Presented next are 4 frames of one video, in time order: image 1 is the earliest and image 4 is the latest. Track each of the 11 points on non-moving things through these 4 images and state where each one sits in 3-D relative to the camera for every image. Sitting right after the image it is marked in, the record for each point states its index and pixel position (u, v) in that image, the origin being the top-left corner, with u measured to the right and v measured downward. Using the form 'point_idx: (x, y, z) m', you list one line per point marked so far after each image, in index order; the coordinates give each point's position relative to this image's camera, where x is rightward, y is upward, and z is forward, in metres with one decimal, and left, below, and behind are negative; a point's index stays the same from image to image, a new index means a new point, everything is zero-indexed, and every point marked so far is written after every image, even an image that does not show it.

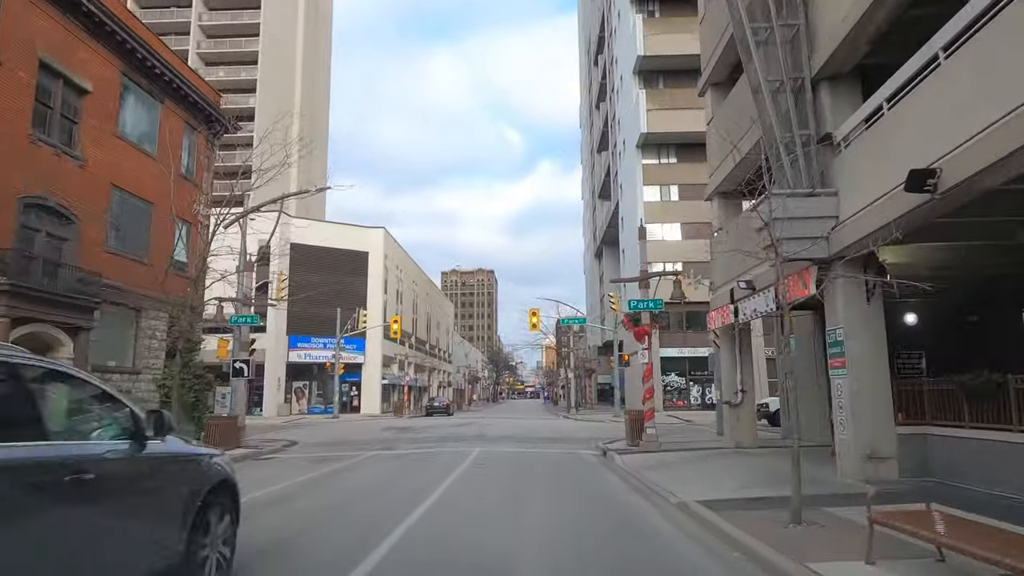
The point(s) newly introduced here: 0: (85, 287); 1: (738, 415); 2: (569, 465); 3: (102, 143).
0: (-11.2, 0.0, +18.2) m
1: (+5.6, -3.1, +17.1) m
2: (+1.6, -4.8, +19.1) m
3: (-11.4, +4.0, +19.2) m
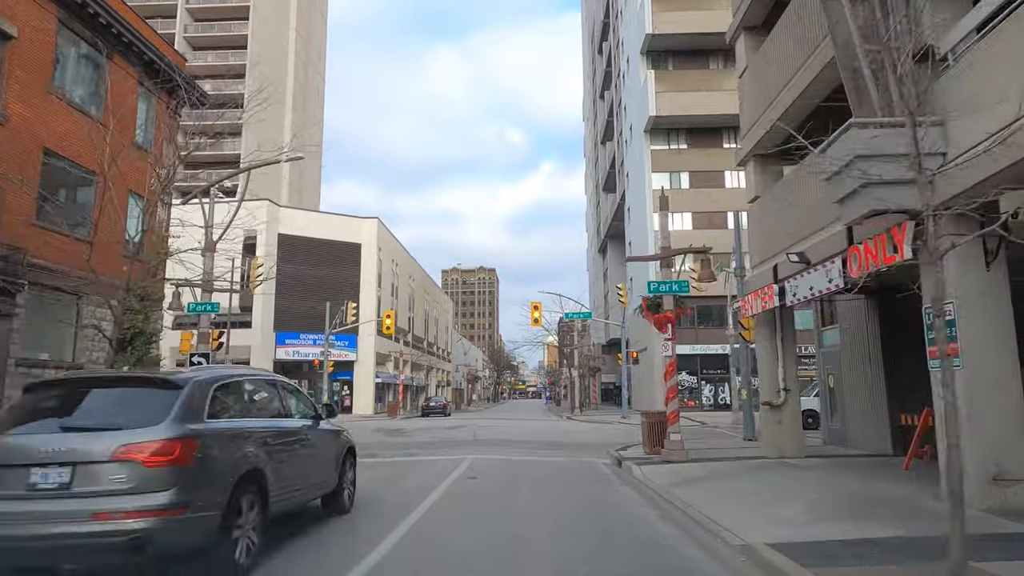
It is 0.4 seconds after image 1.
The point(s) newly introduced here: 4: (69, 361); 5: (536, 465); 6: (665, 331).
0: (-11.3, +0.5, +15.5) m
1: (+5.5, -2.7, +14.3) m
2: (+1.6, -4.3, +16.3) m
3: (-11.5, +4.5, +16.5) m
4: (-11.5, -1.9, +17.8) m
5: (+0.6, -4.6, +18.1) m
6: (+3.4, -0.9, +15.2) m
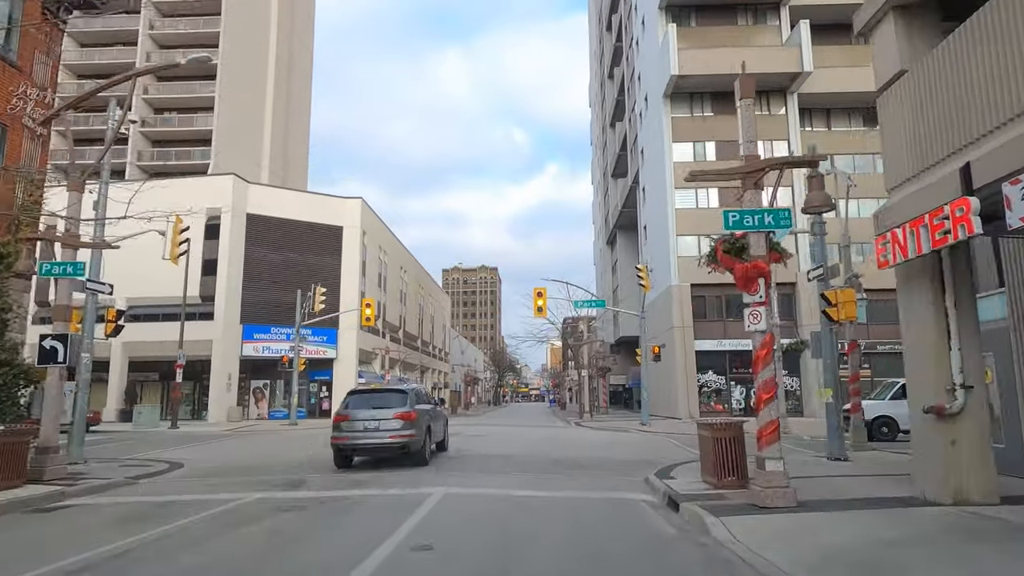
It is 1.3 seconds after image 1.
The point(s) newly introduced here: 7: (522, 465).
0: (-11.4, +1.4, +9.7) m
1: (+5.4, -1.8, +8.4) m
2: (+1.5, -3.4, +10.4) m
3: (-11.6, +5.4, +10.7) m
4: (-11.6, -1.0, +12.0) m
5: (+0.5, -3.7, +12.2) m
6: (+3.2, 0.0, +9.3) m
7: (+0.3, -4.4, +17.0) m
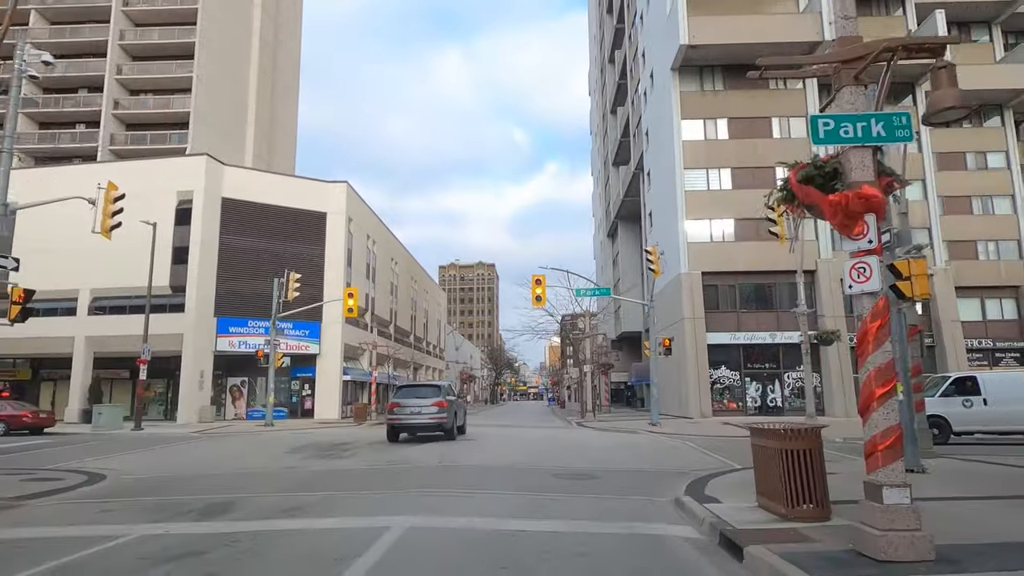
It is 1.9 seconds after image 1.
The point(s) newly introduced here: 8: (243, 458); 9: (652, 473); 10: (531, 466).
0: (-11.5, +1.9, +6.6) m
1: (+5.3, -1.3, +5.4) m
2: (+1.3, -2.9, +7.4) m
3: (-11.7, +5.9, +7.6) m
4: (-11.7, -0.5, +9.0) m
5: (+0.4, -3.2, +9.2) m
6: (+3.1, +0.5, +6.2) m
7: (+0.1, -3.8, +14.0) m
8: (-7.3, -4.6, +18.7) m
9: (+2.9, -3.8, +14.3) m
10: (+0.4, -4.1, +15.8) m
